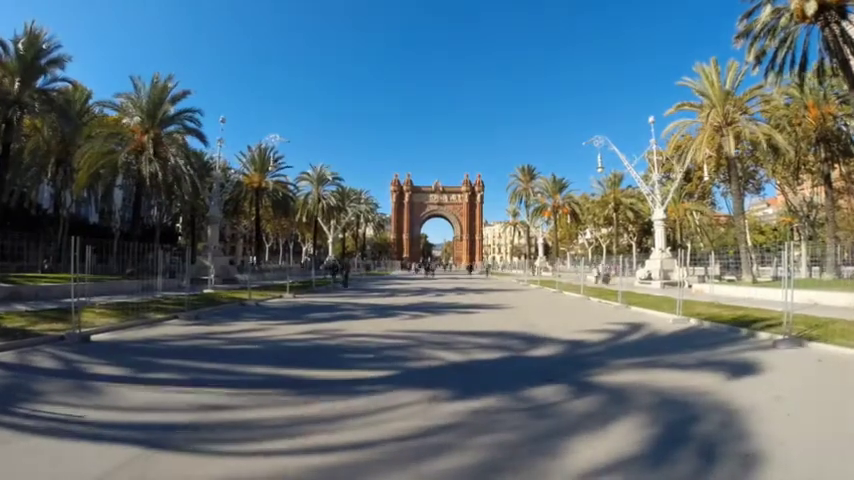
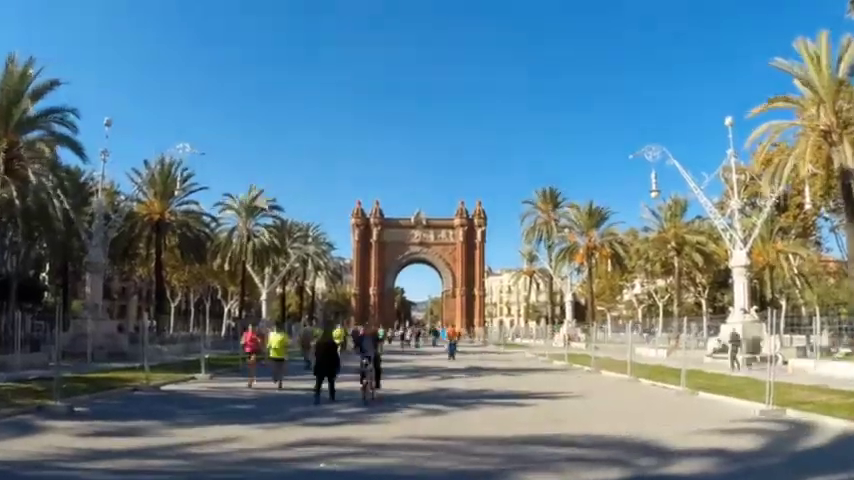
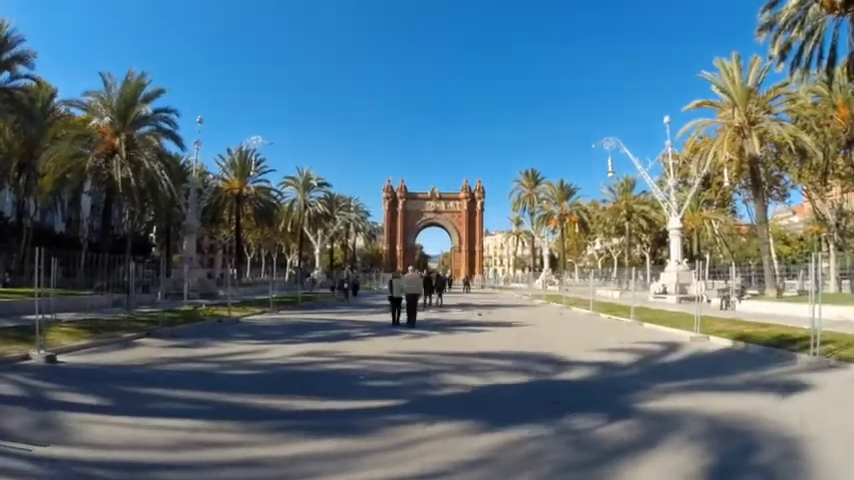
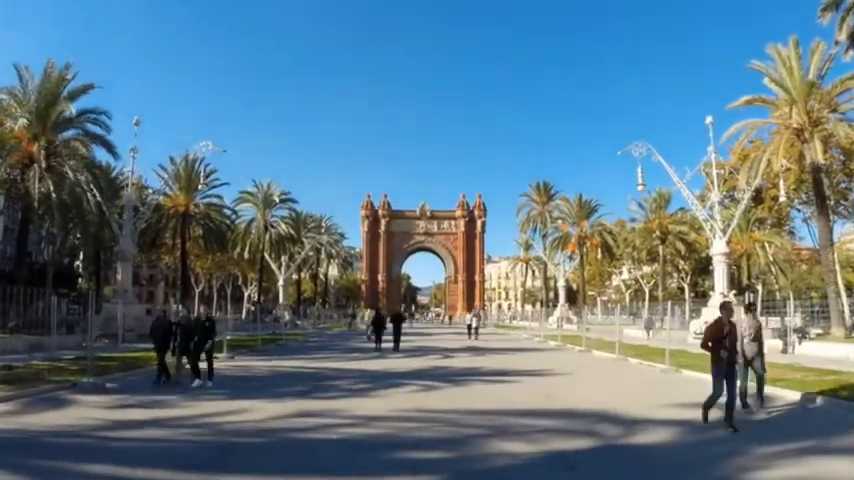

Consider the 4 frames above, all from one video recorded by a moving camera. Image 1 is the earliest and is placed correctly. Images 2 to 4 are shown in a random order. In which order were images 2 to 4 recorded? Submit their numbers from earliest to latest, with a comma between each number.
3, 4, 2
